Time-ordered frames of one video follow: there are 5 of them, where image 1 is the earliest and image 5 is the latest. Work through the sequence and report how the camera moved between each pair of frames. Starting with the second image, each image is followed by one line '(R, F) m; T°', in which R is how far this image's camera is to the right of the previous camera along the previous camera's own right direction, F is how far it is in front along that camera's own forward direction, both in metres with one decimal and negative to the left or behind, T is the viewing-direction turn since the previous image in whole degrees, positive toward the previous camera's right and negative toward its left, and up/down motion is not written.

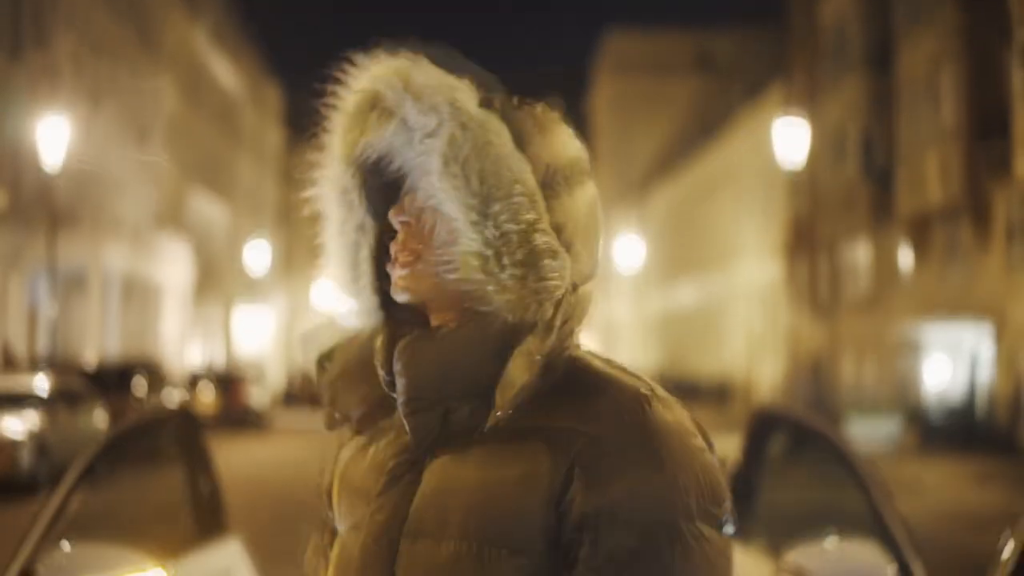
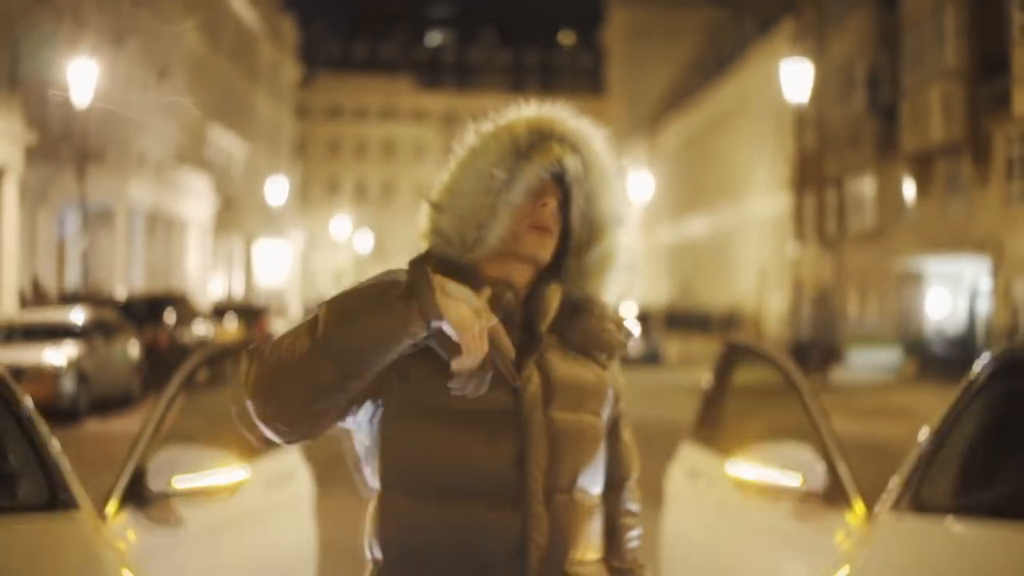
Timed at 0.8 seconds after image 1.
(0.0, -1.0) m; 0°
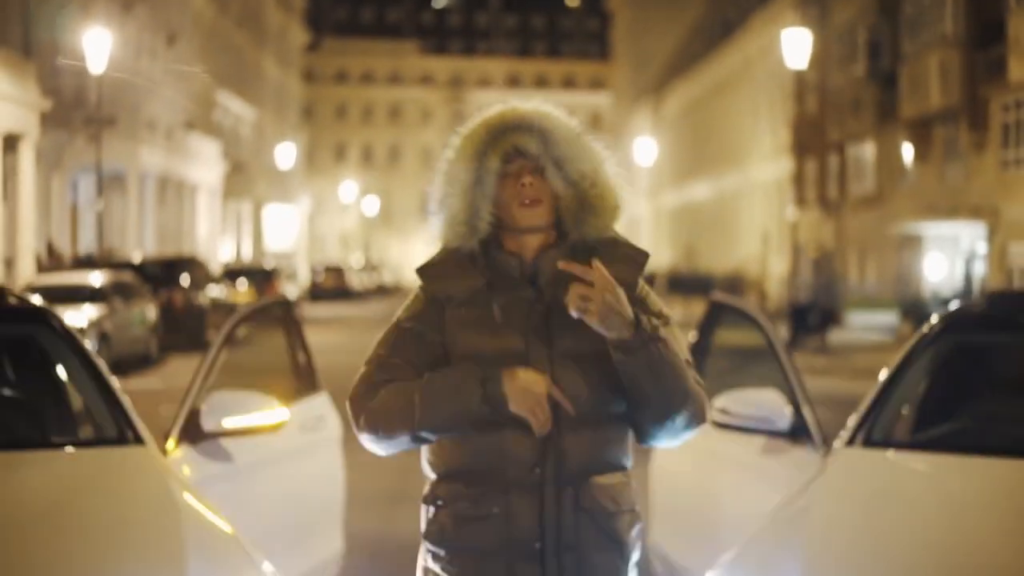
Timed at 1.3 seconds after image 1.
(0.0, -0.7) m; 0°
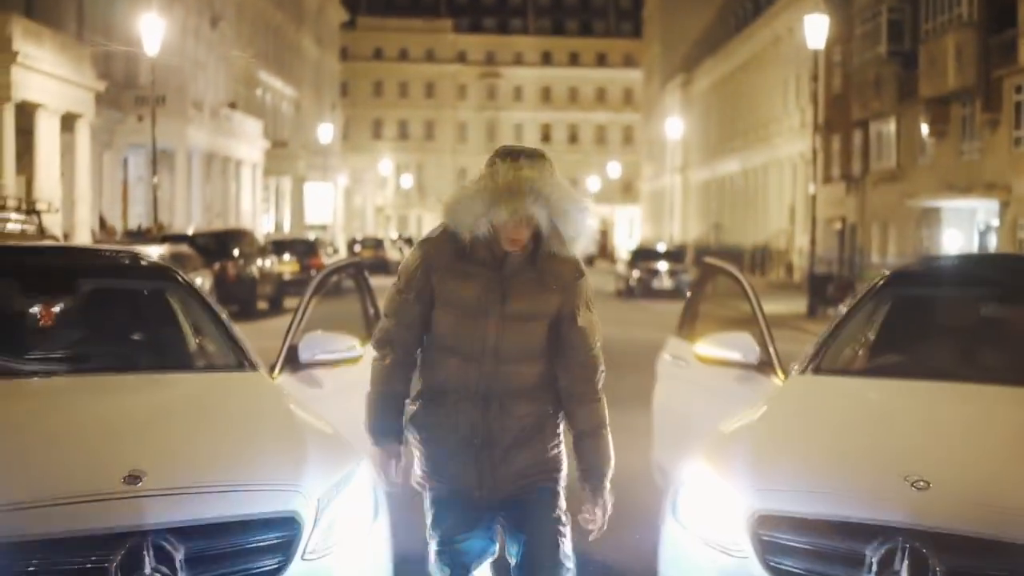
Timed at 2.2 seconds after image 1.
(0.0, -1.5) m; -1°
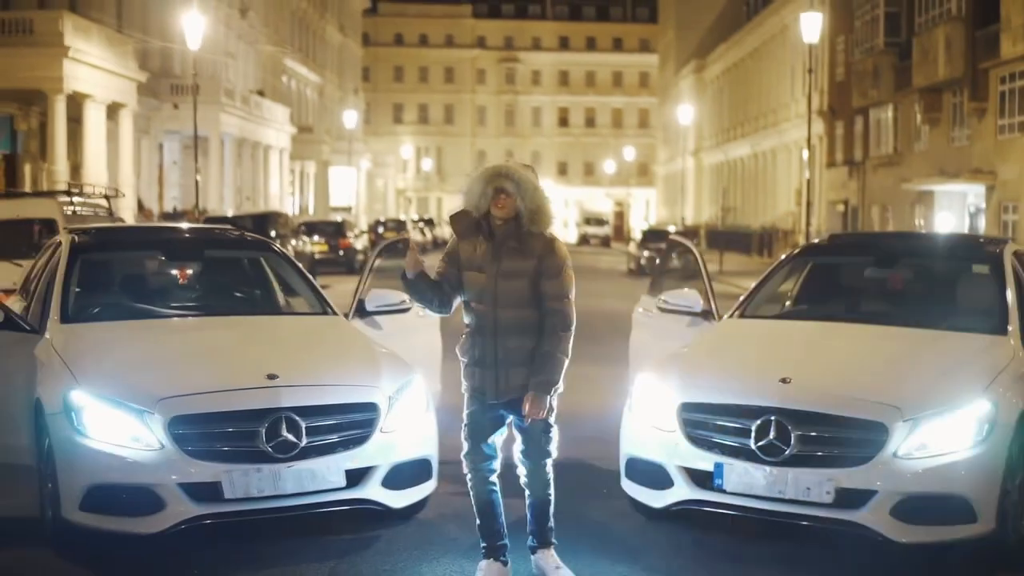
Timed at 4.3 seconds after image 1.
(0.0, -2.2) m; -1°
